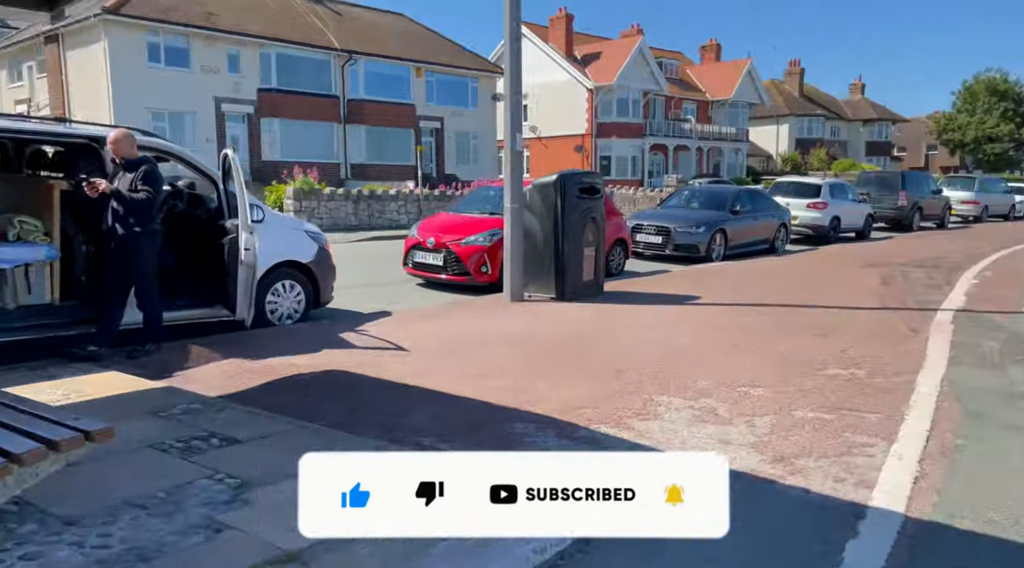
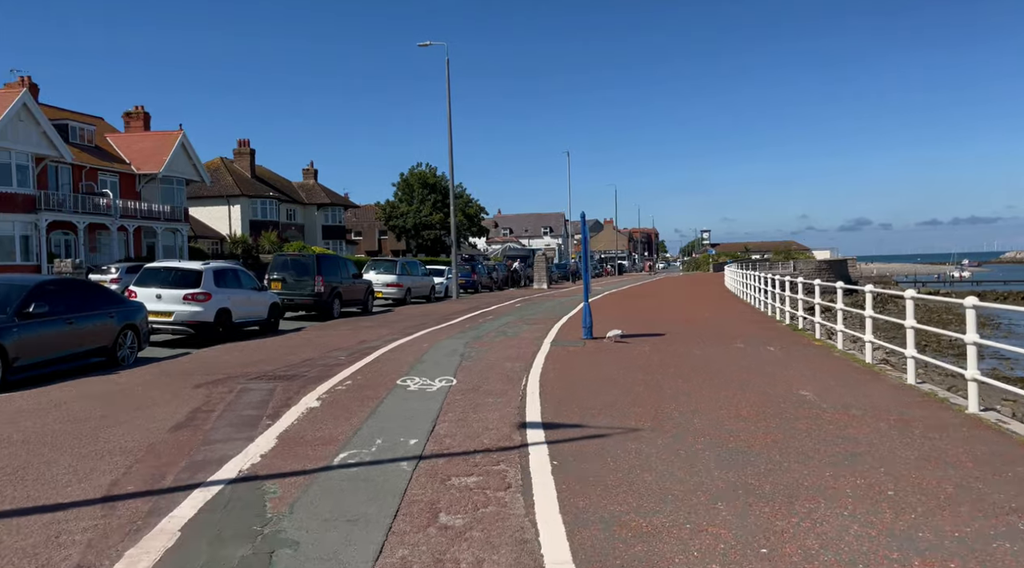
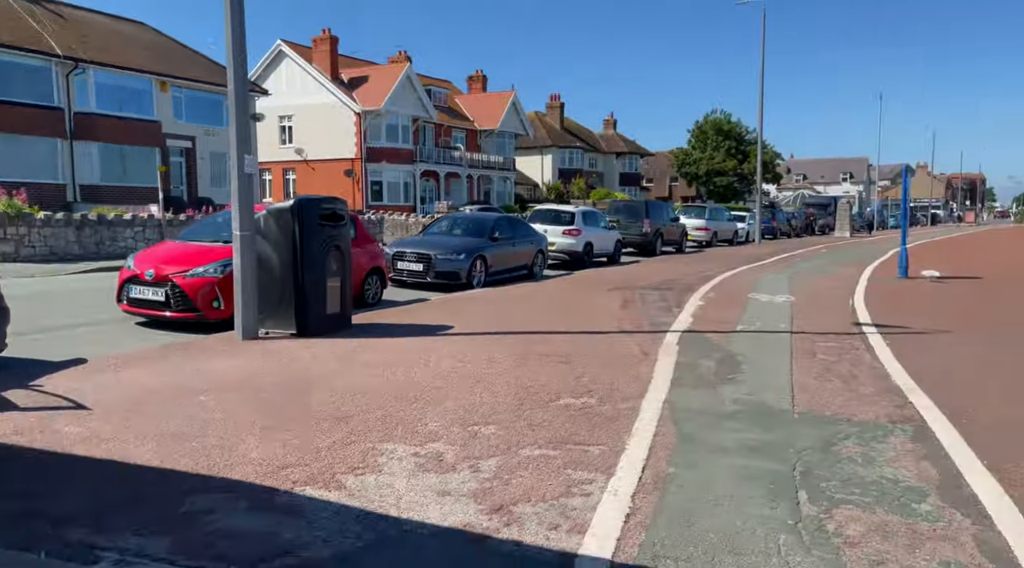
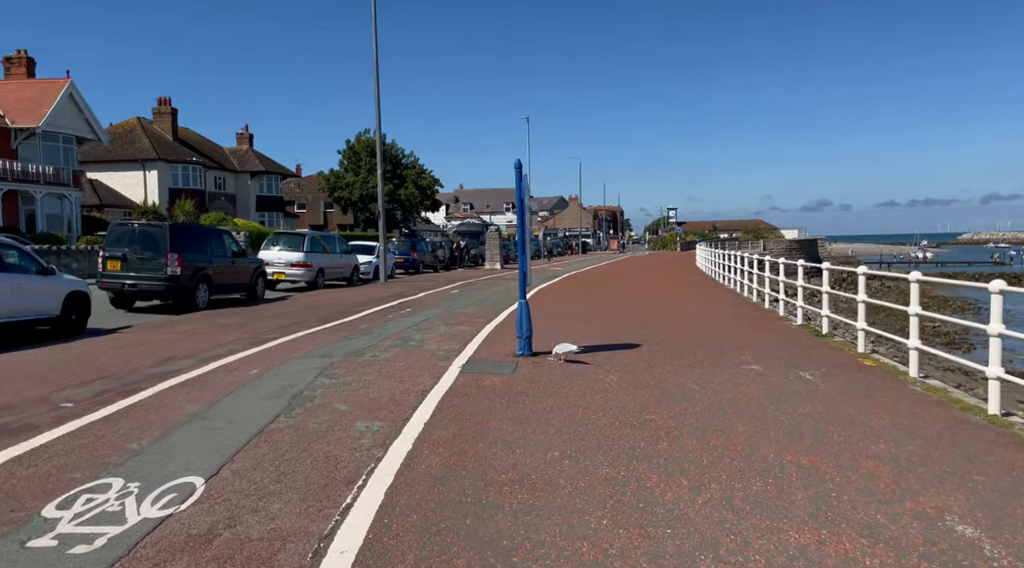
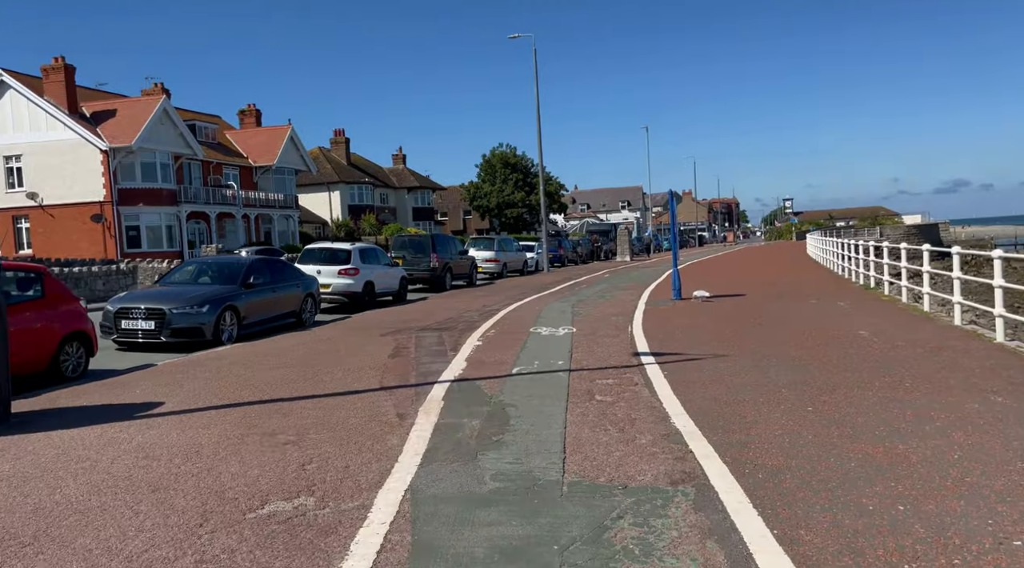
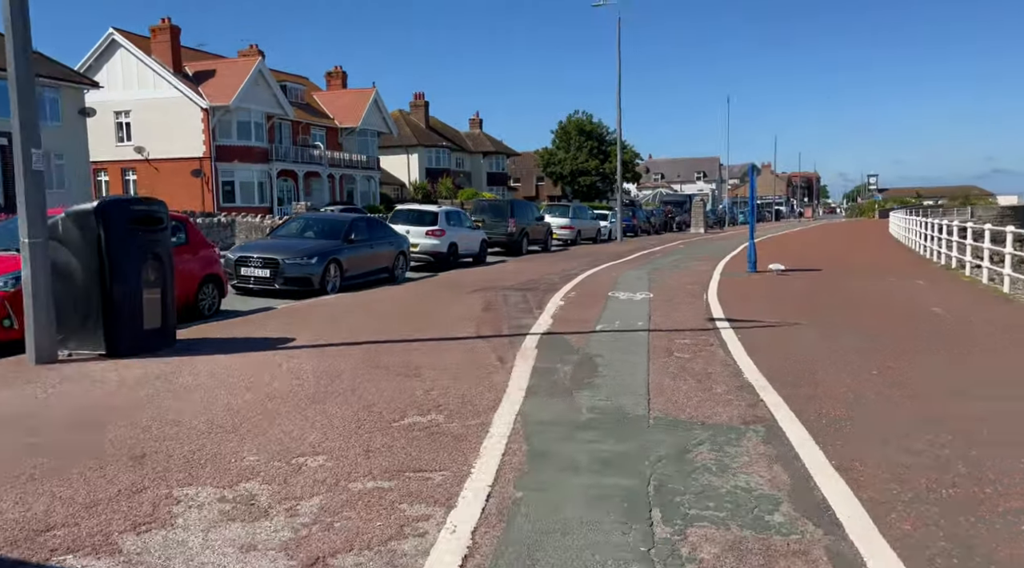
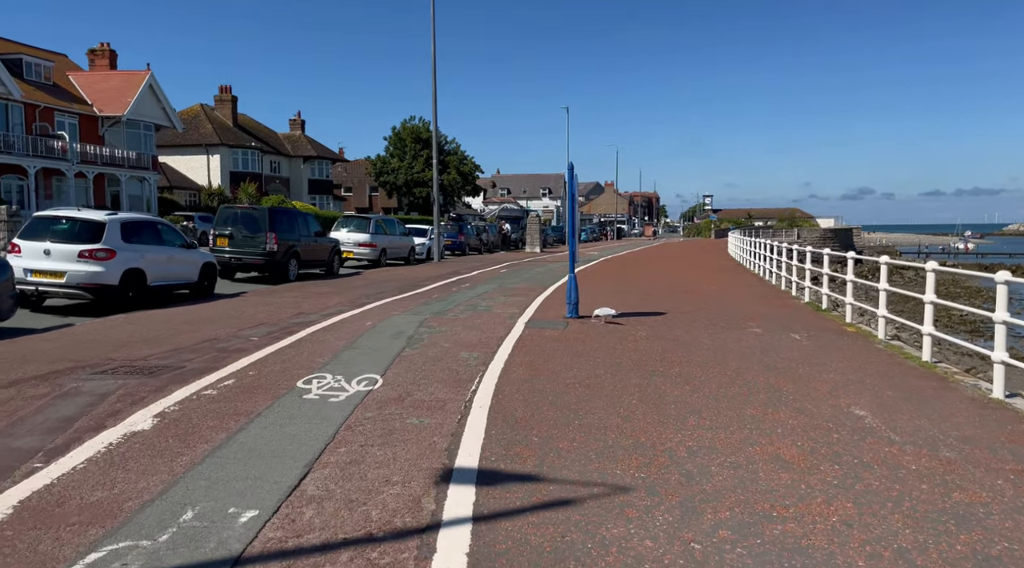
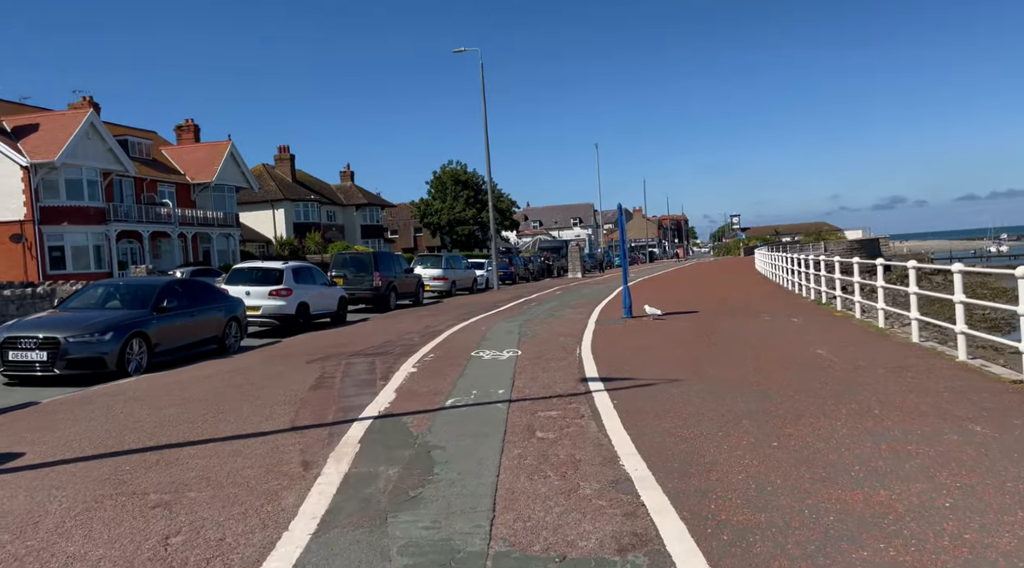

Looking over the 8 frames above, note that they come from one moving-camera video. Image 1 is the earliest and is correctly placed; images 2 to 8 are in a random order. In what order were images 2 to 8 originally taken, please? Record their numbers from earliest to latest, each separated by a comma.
3, 6, 5, 8, 2, 7, 4
